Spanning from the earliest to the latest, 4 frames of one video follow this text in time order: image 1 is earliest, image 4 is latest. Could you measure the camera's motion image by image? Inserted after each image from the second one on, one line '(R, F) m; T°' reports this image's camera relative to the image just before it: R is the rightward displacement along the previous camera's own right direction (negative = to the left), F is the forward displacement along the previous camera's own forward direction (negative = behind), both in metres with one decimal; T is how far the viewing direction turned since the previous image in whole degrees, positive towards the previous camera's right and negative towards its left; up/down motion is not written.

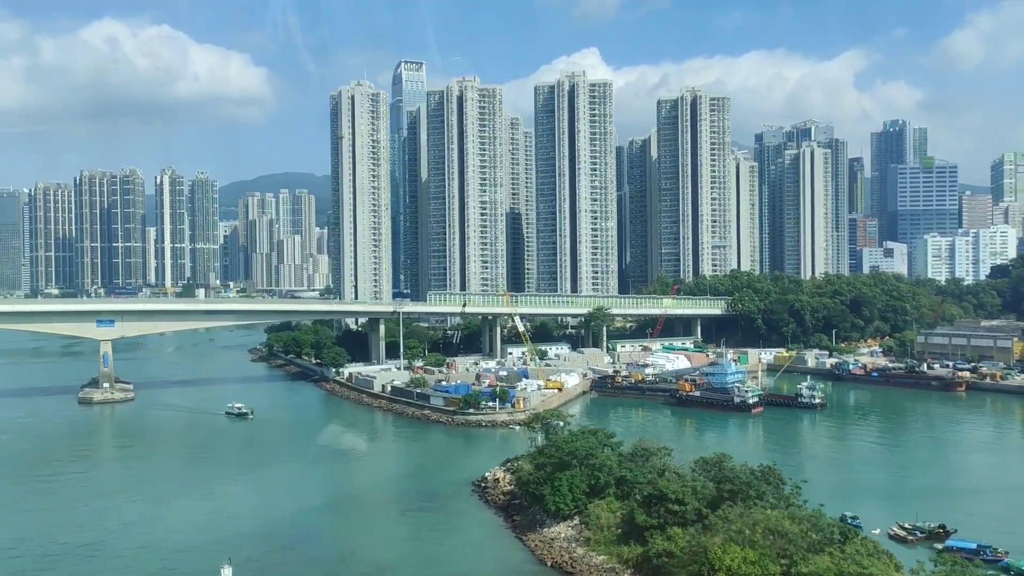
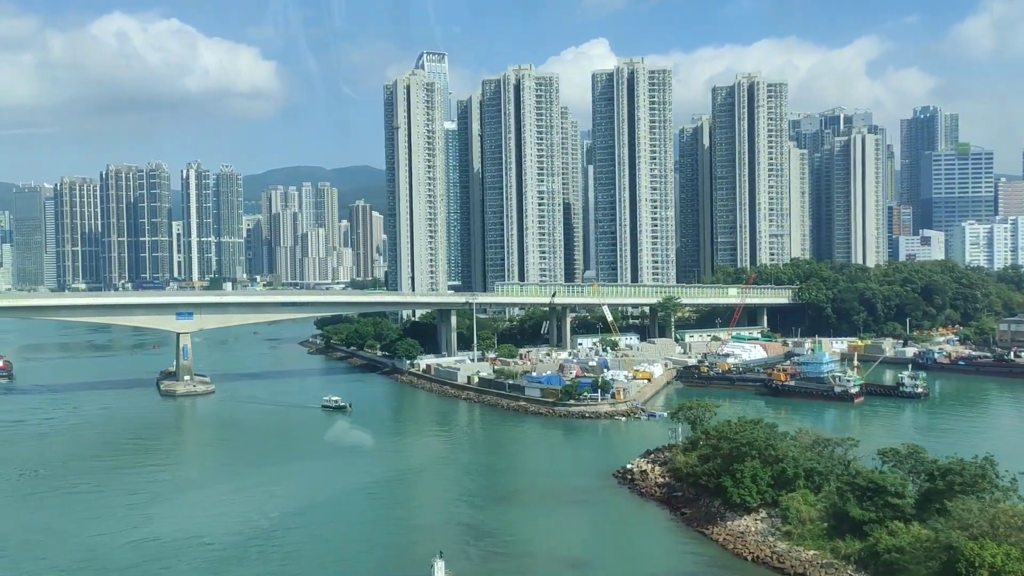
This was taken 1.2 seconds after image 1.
(-1.5, +0.2) m; -1°
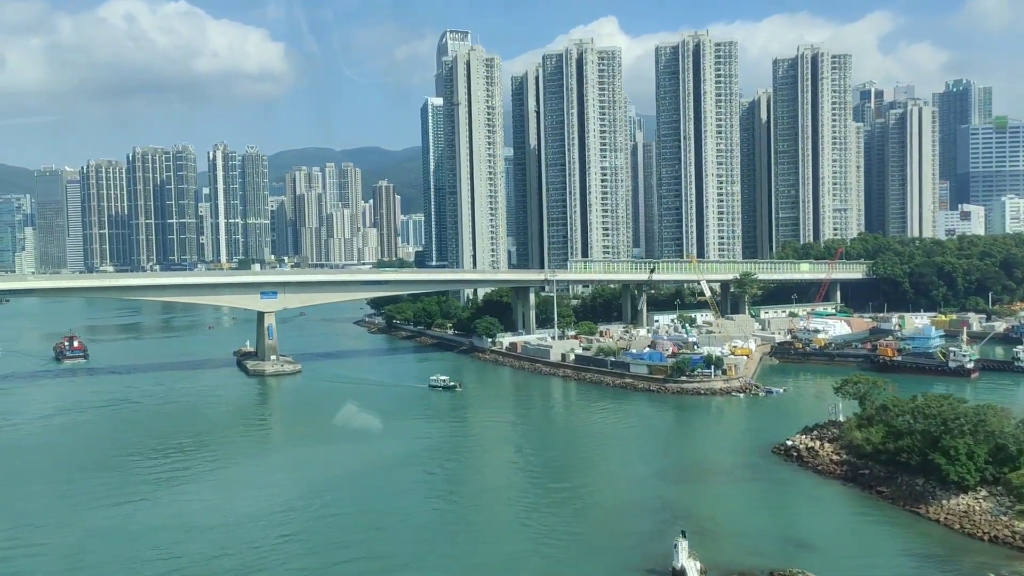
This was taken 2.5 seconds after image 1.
(-1.6, +0.3) m; -1°
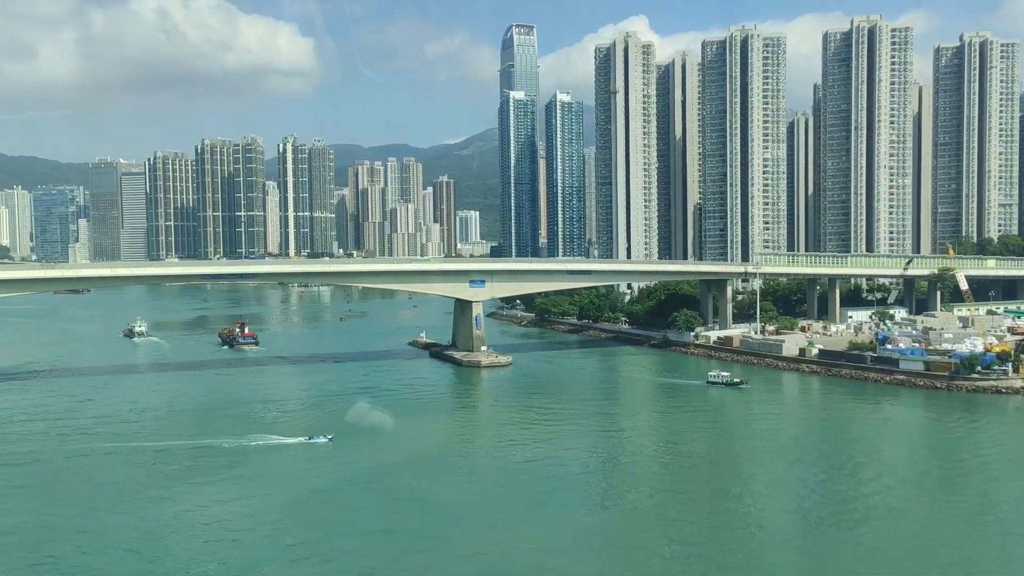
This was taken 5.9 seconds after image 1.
(-4.0, +0.6) m; -2°
